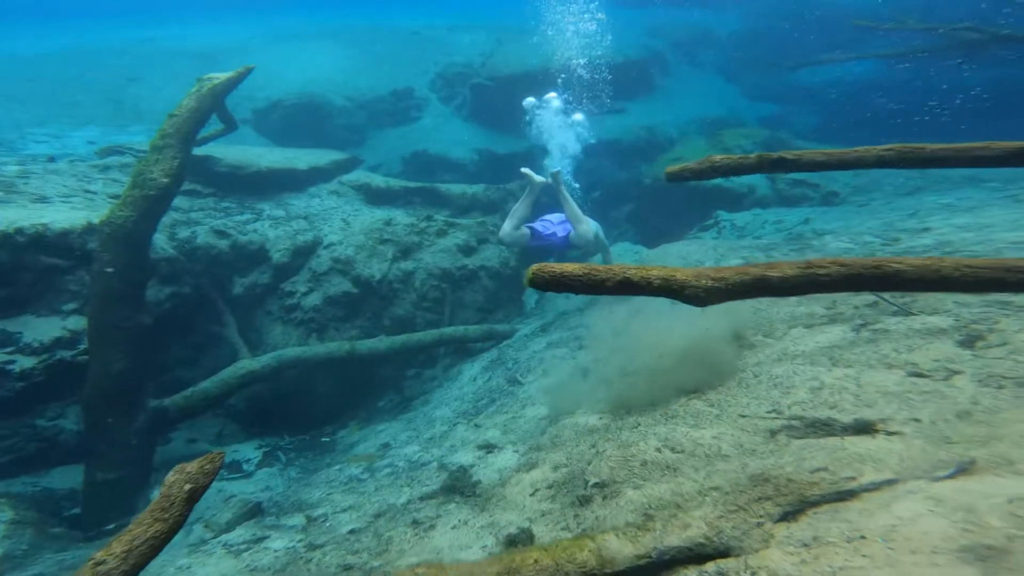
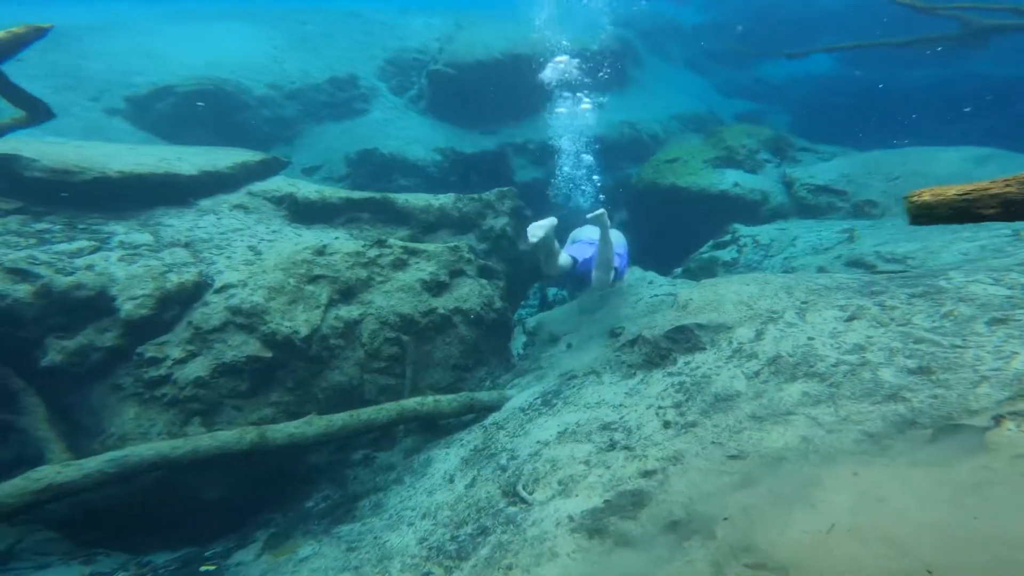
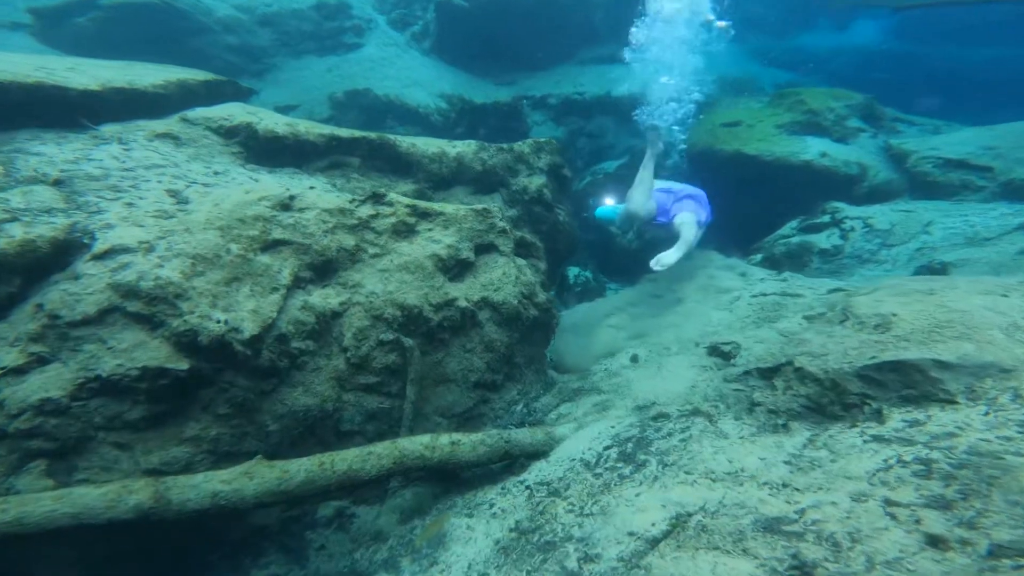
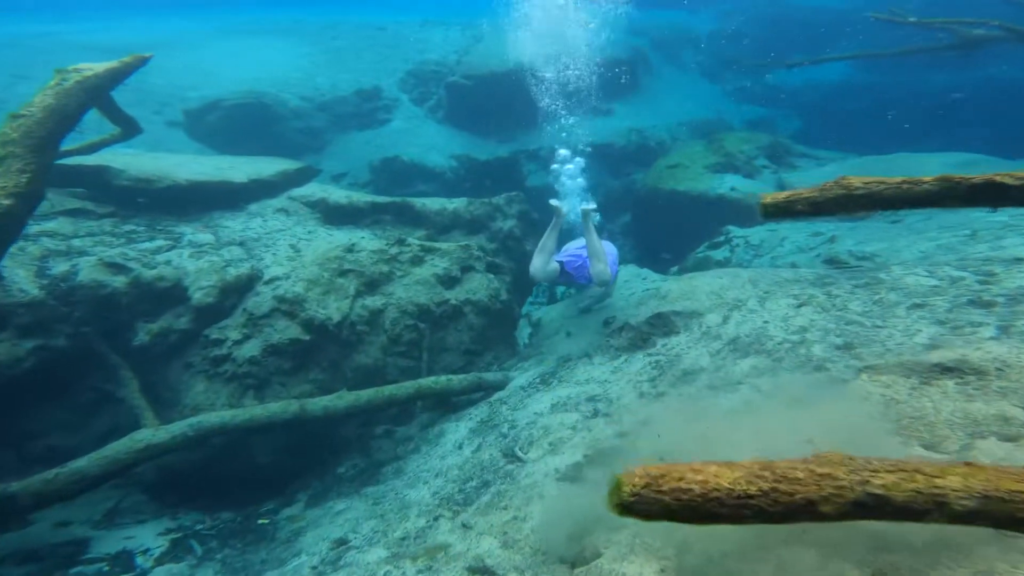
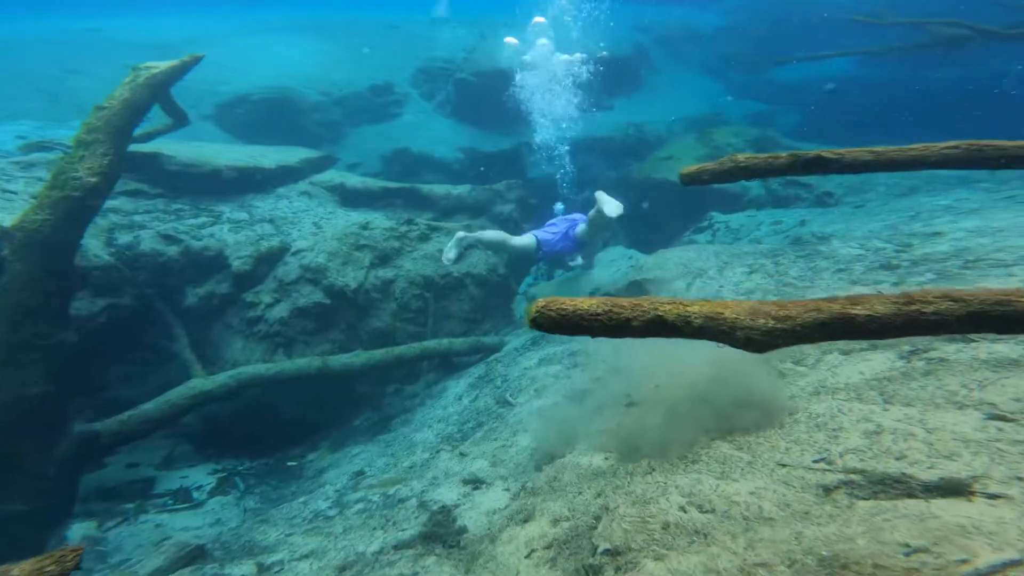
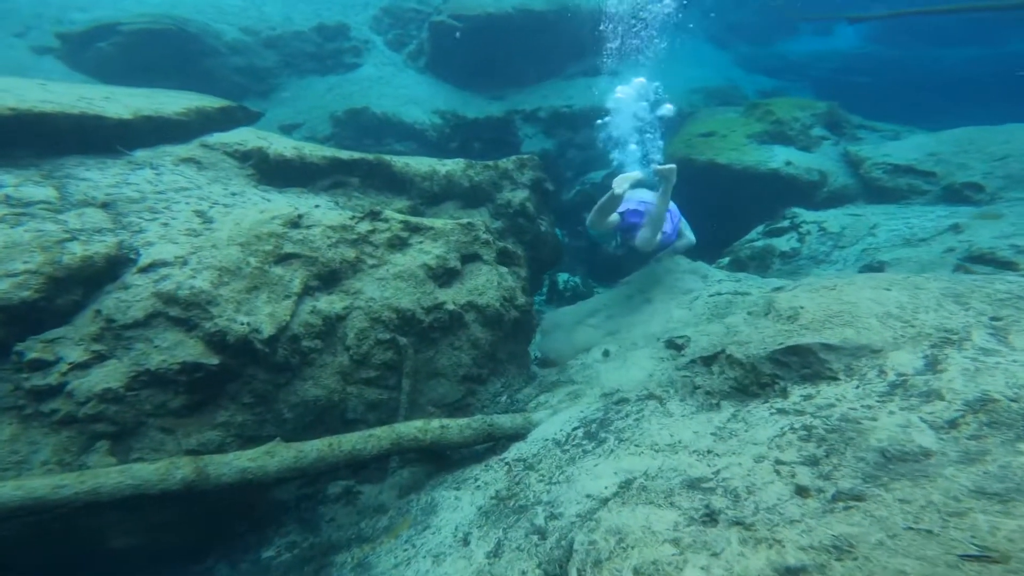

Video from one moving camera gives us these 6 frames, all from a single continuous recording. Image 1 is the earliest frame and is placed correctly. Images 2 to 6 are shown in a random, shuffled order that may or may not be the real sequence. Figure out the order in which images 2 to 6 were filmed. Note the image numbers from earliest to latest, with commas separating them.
5, 4, 2, 6, 3
